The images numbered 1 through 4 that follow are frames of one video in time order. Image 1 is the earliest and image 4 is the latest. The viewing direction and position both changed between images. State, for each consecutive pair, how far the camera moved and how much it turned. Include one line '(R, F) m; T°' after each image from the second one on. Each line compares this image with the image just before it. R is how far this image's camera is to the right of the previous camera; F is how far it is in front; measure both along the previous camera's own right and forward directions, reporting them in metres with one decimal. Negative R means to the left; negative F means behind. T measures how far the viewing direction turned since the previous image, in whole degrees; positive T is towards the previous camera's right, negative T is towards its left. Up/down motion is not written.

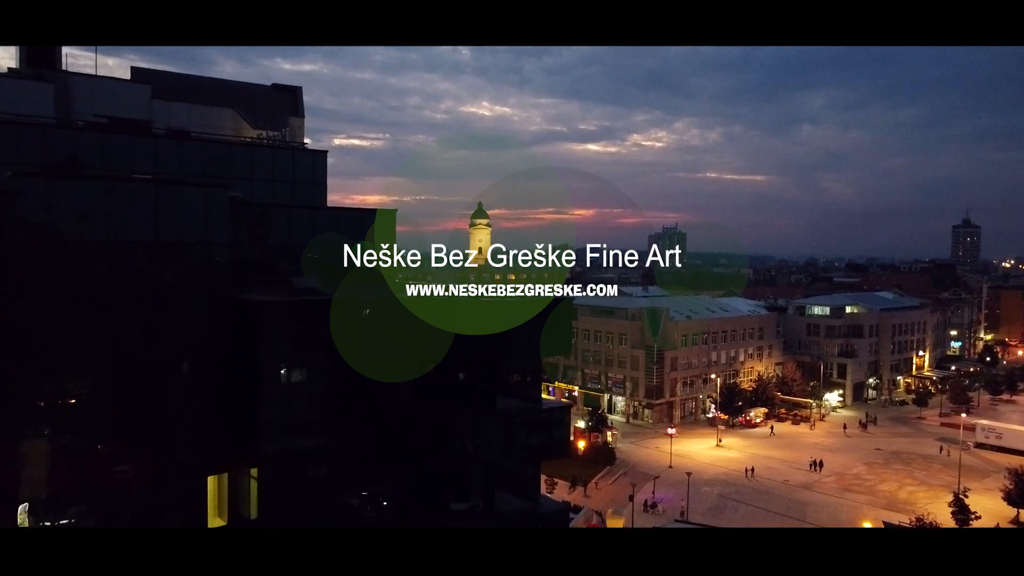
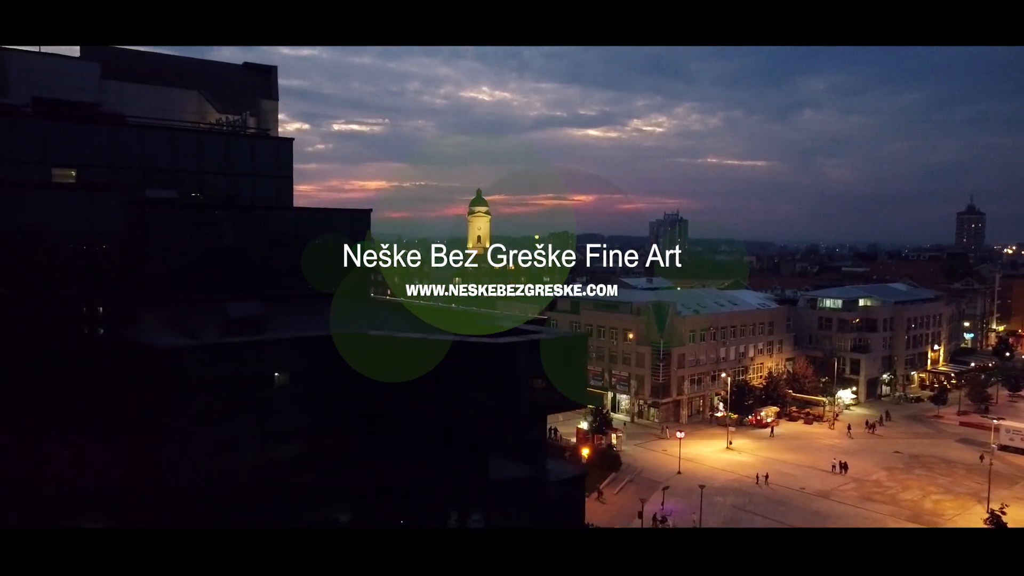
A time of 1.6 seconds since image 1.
(0.0, +0.8) m; 0°
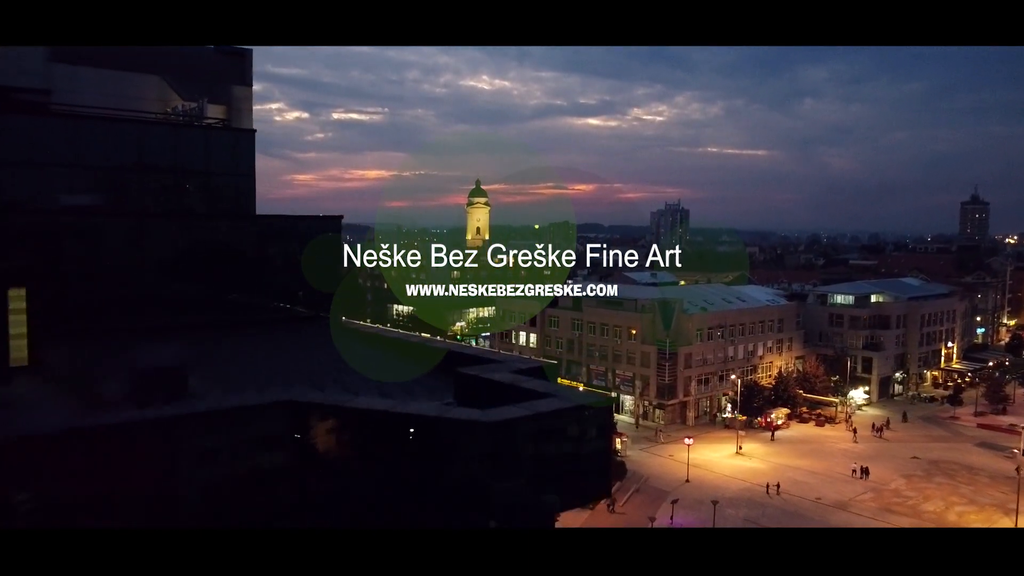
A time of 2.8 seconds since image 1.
(0.0, +0.7) m; 0°
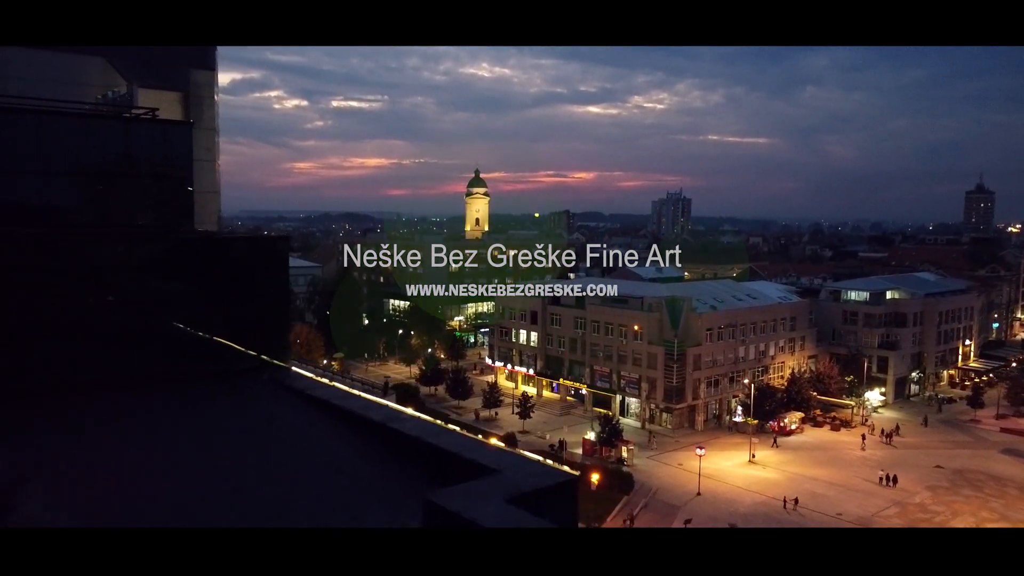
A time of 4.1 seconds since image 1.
(0.0, +0.8) m; 0°
